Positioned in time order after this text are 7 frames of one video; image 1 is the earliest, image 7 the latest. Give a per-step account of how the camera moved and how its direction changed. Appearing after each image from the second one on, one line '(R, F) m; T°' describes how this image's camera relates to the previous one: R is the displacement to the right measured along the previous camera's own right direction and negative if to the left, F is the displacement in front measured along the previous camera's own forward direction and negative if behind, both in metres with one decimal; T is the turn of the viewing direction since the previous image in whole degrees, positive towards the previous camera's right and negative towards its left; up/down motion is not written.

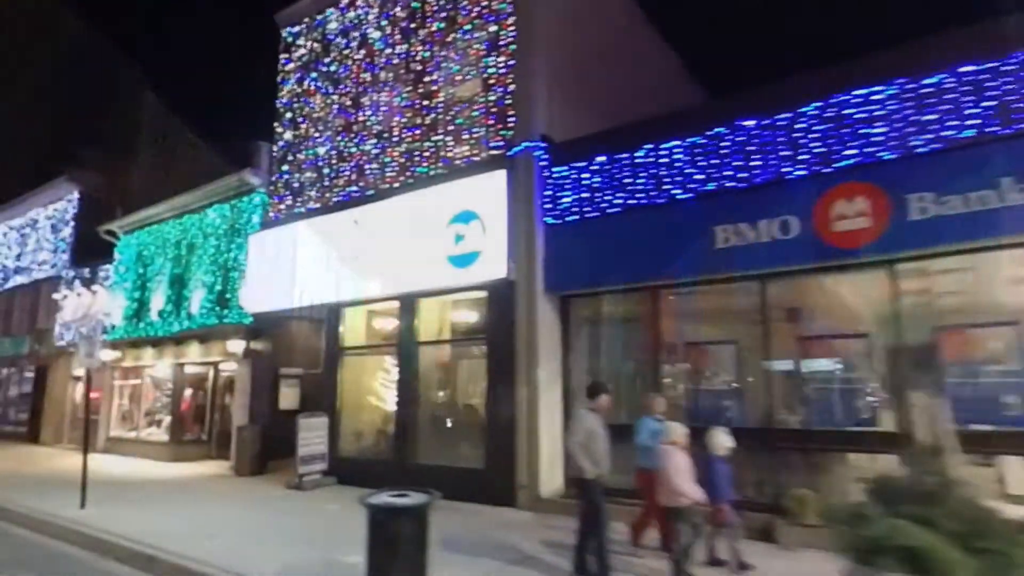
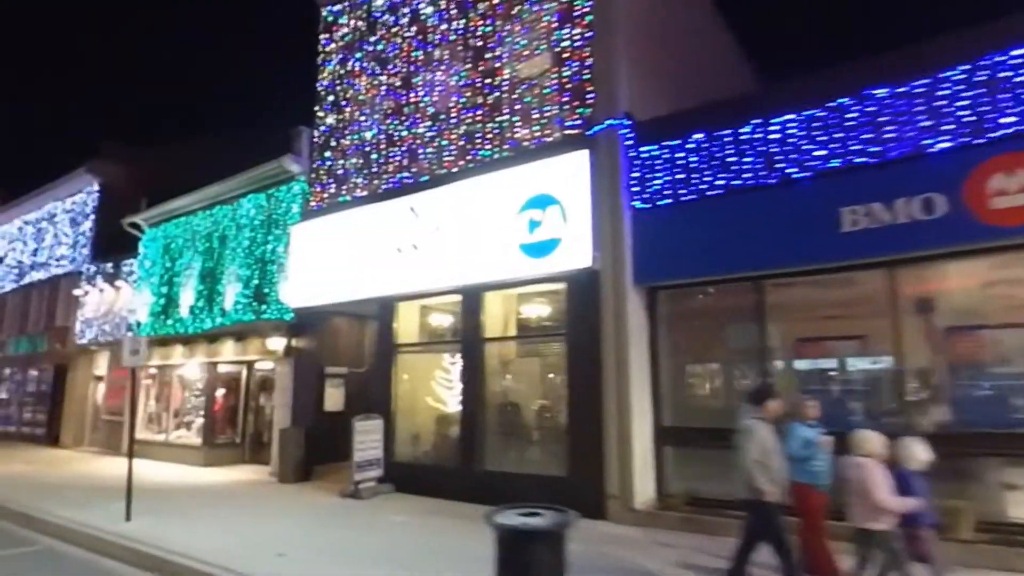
(-1.2, +0.9) m; 0°
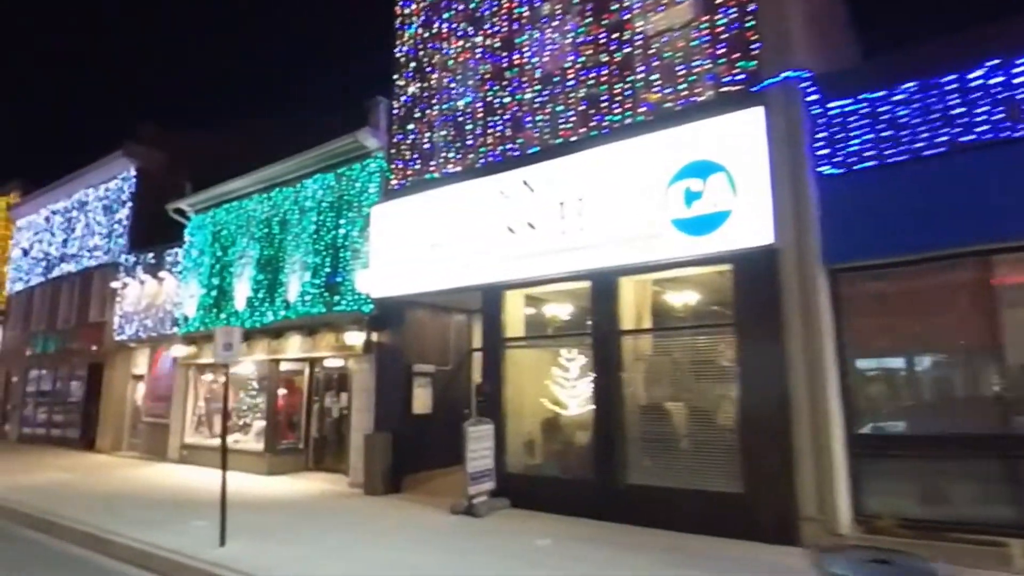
(-1.9, +1.5) m; 0°
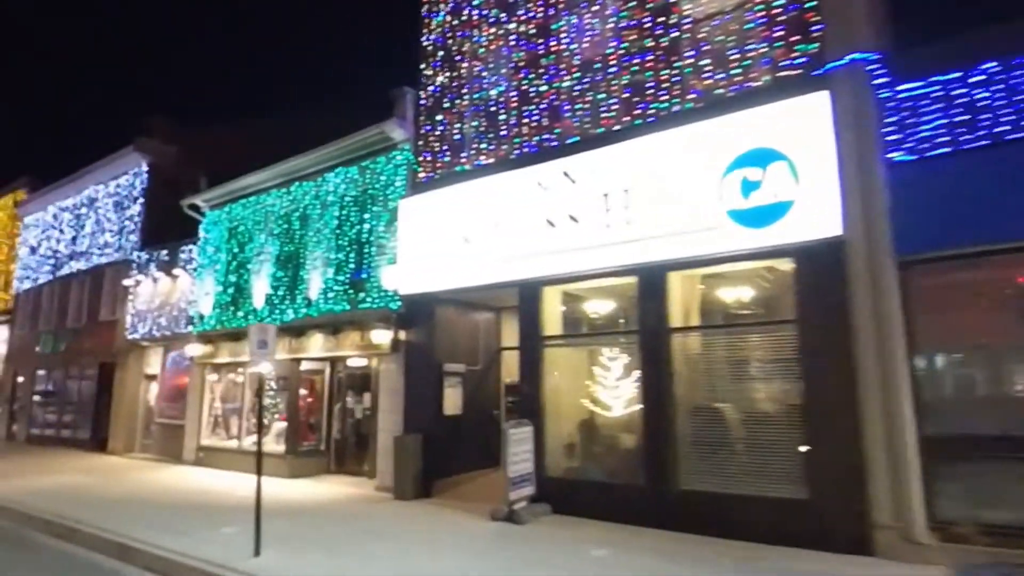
(-0.6, +0.5) m; 0°
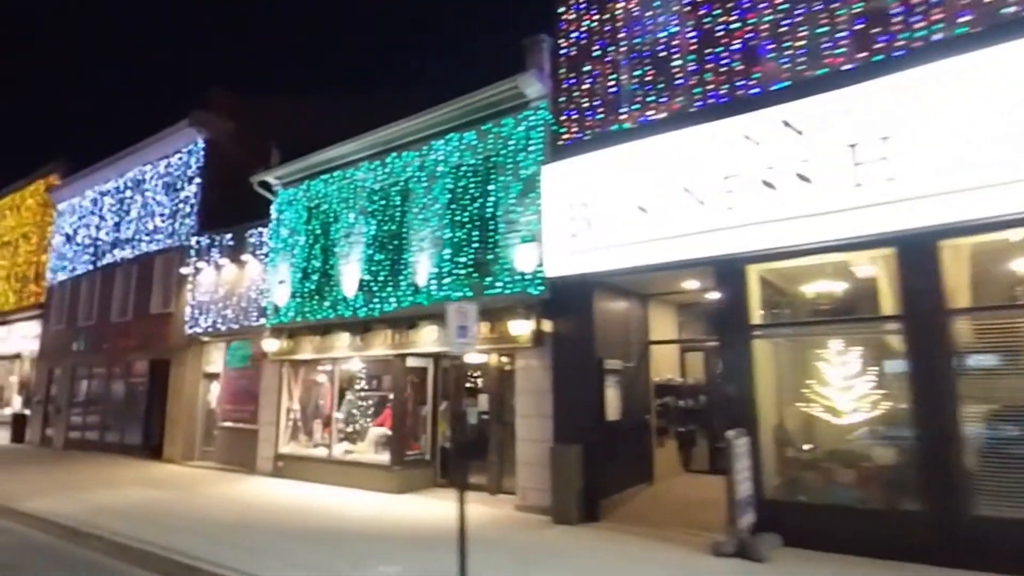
(-2.4, +1.9) m; 0°
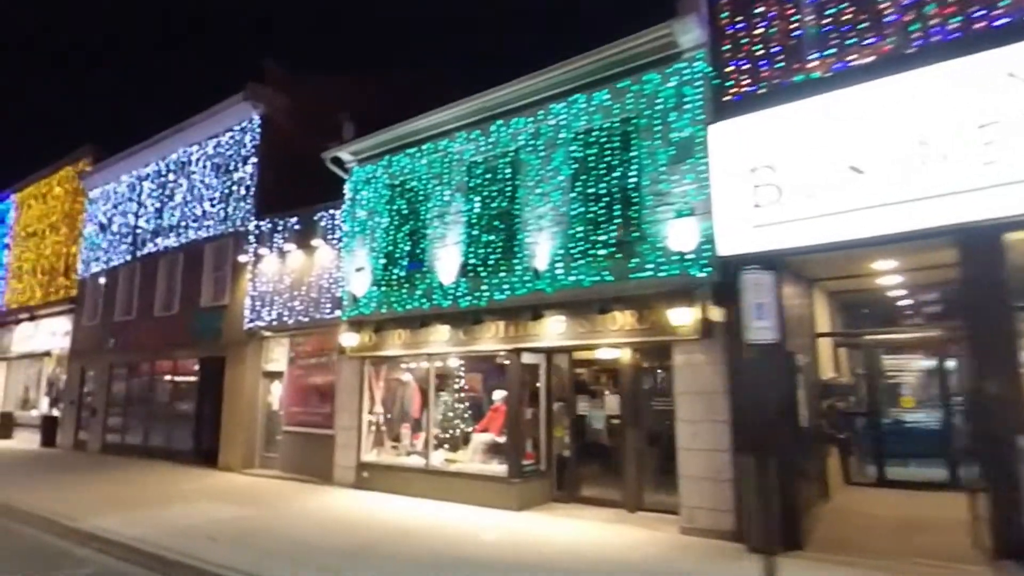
(-2.0, +1.6) m; 0°
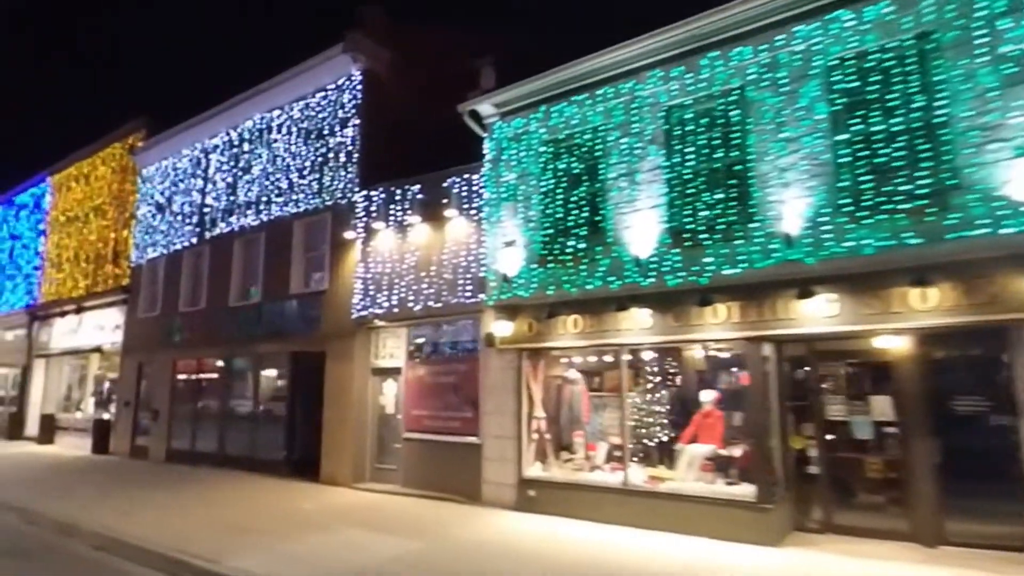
(-2.8, +2.3) m; 0°
